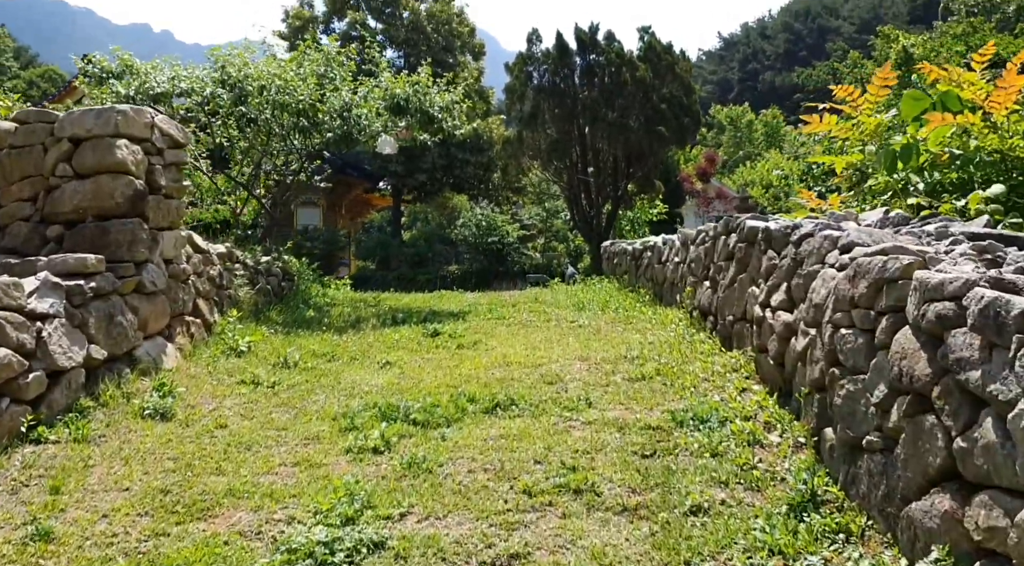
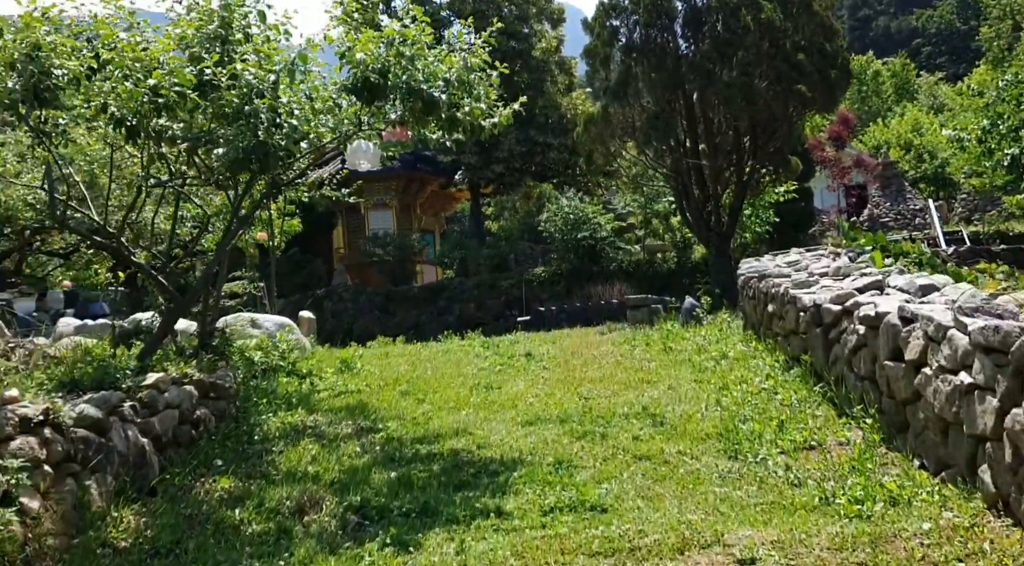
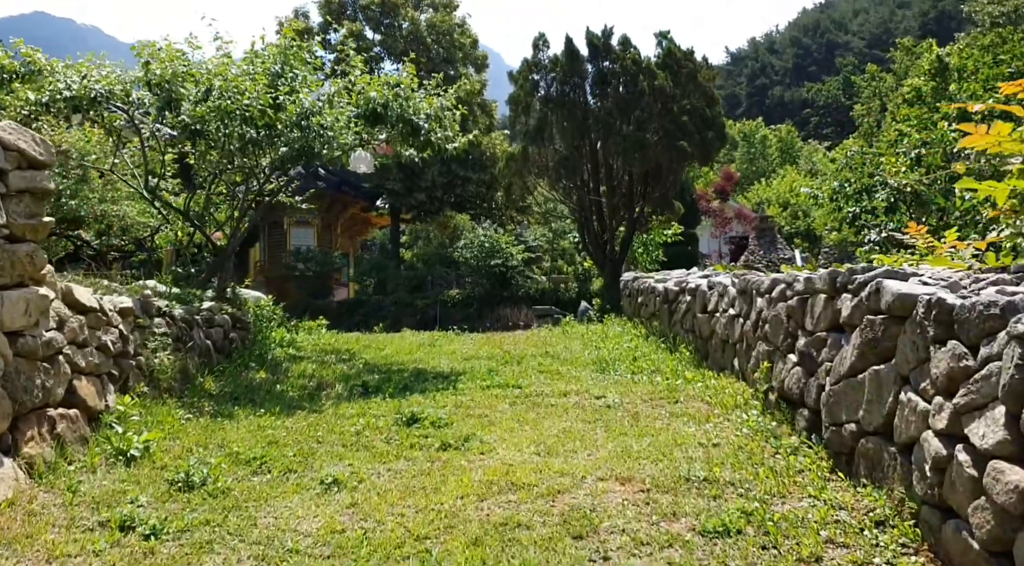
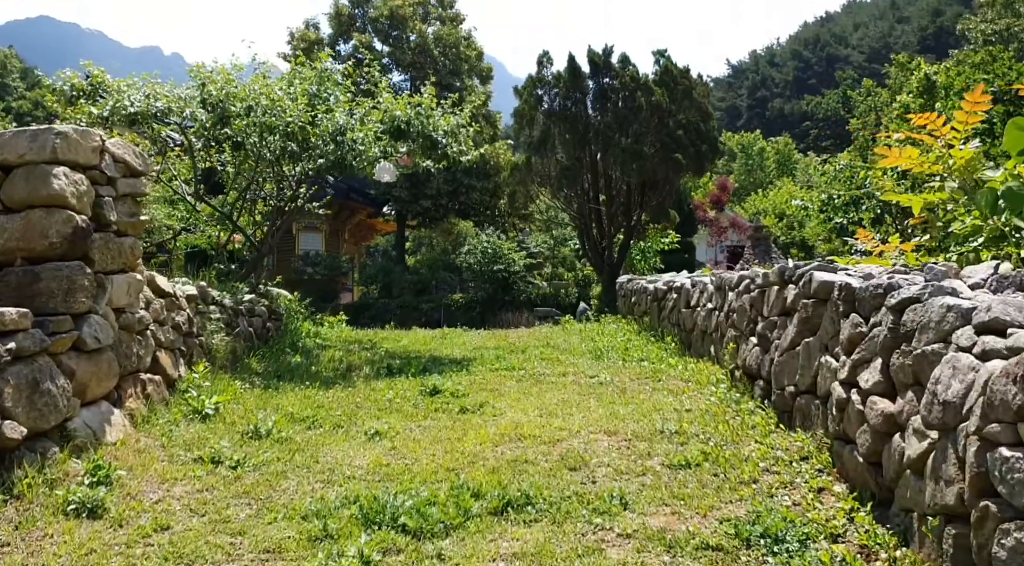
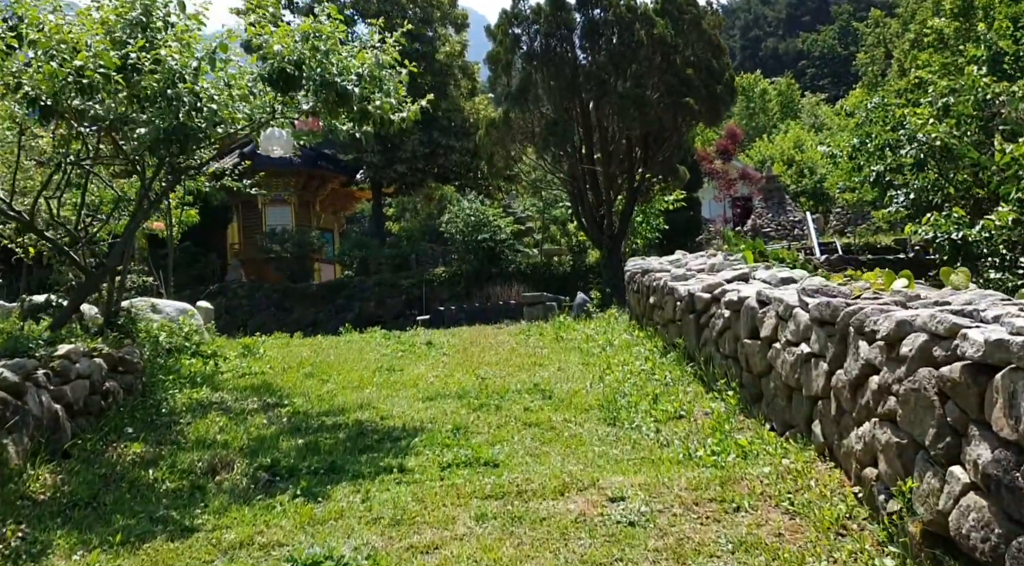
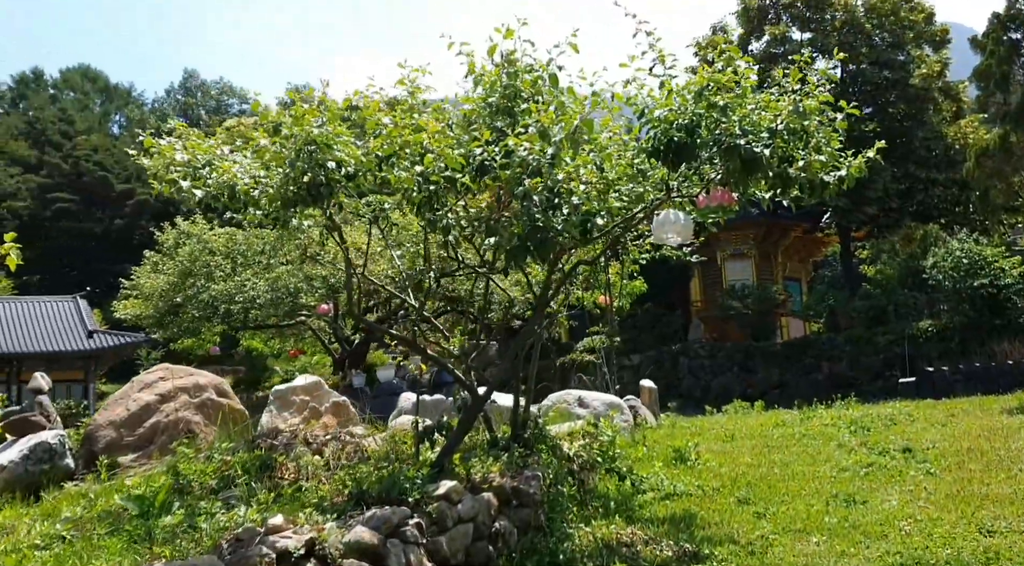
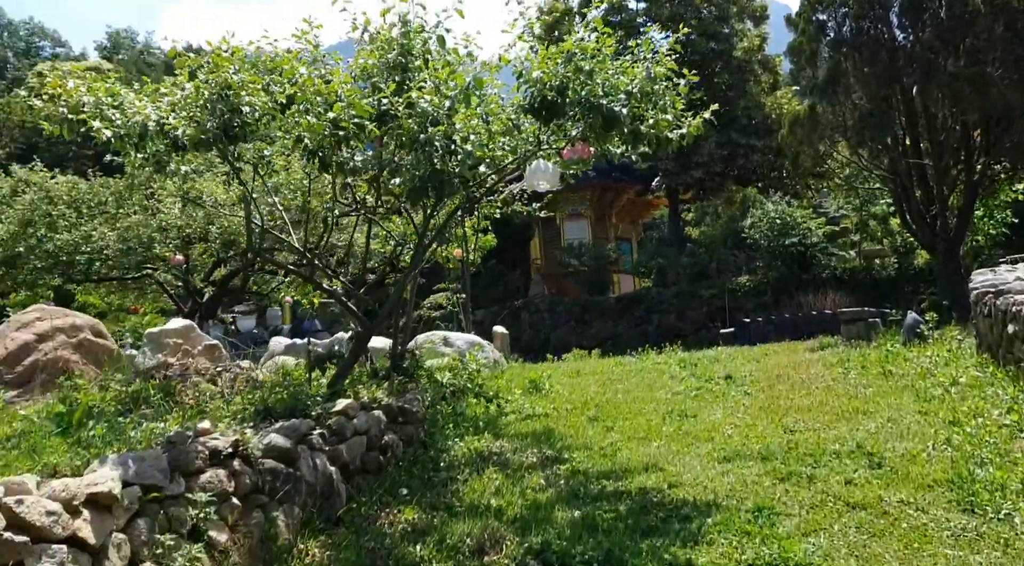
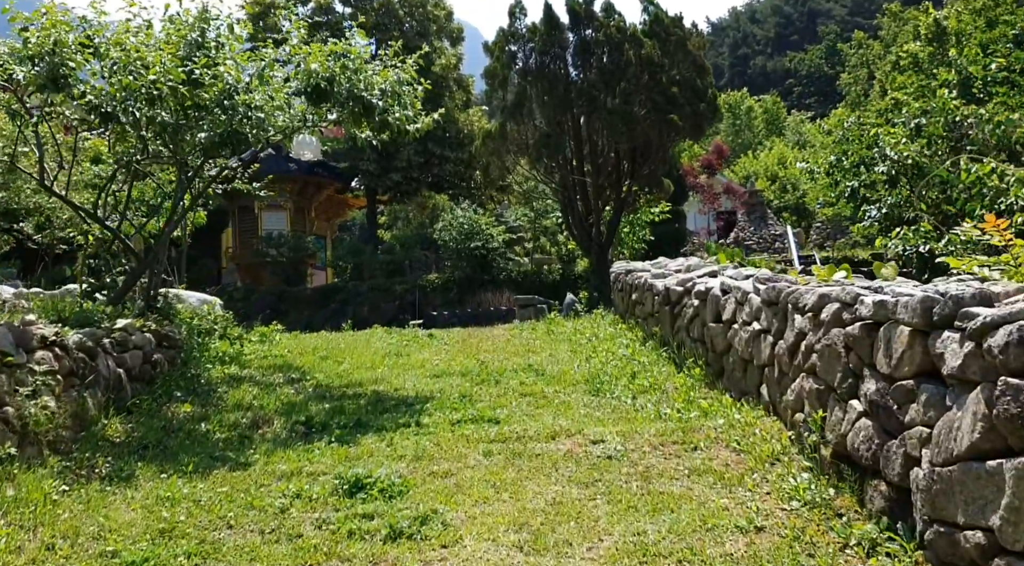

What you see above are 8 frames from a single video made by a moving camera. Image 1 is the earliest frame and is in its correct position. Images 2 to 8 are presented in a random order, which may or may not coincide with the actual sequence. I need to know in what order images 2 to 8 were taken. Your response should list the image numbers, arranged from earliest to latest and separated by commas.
4, 3, 8, 5, 2, 7, 6
